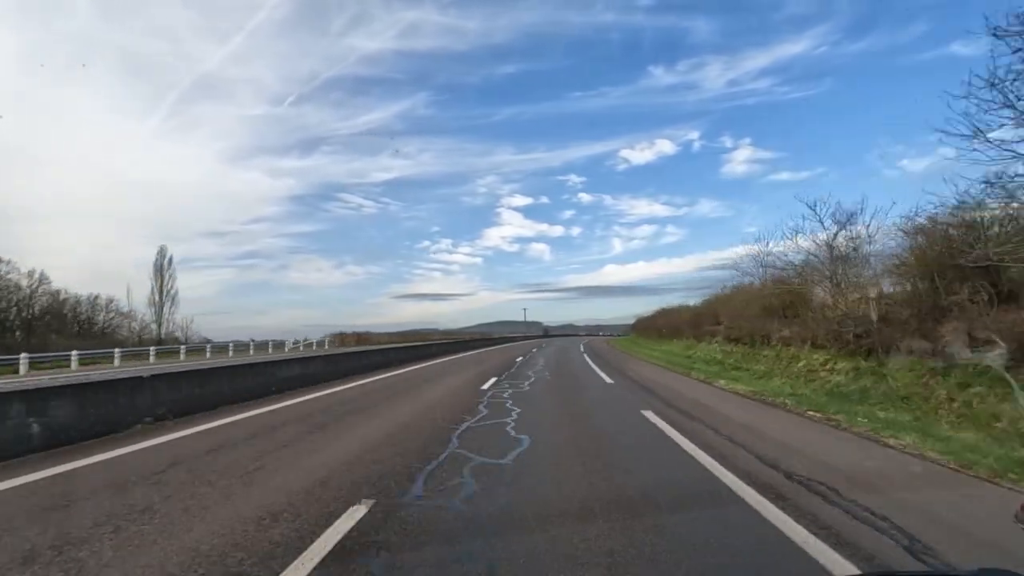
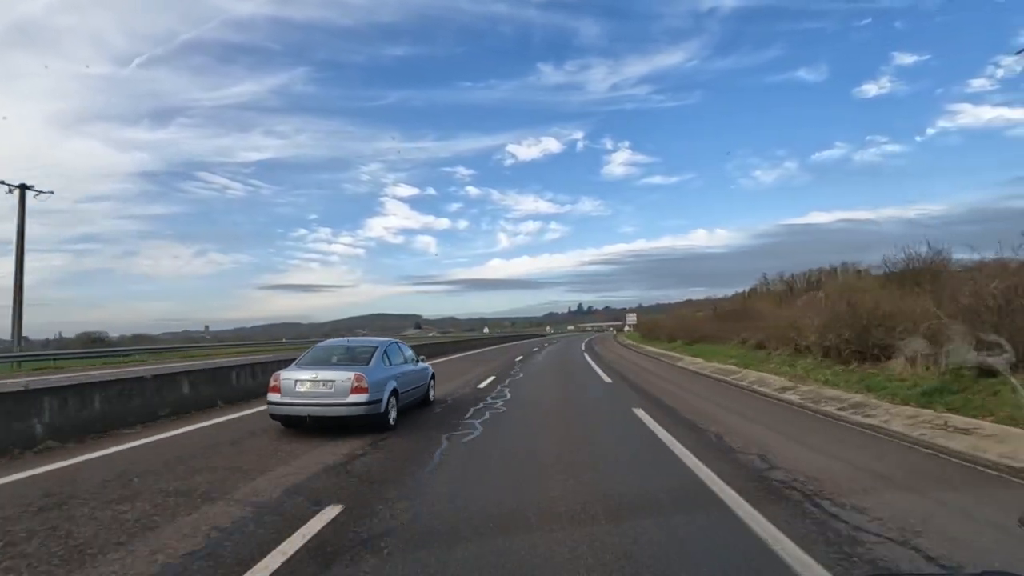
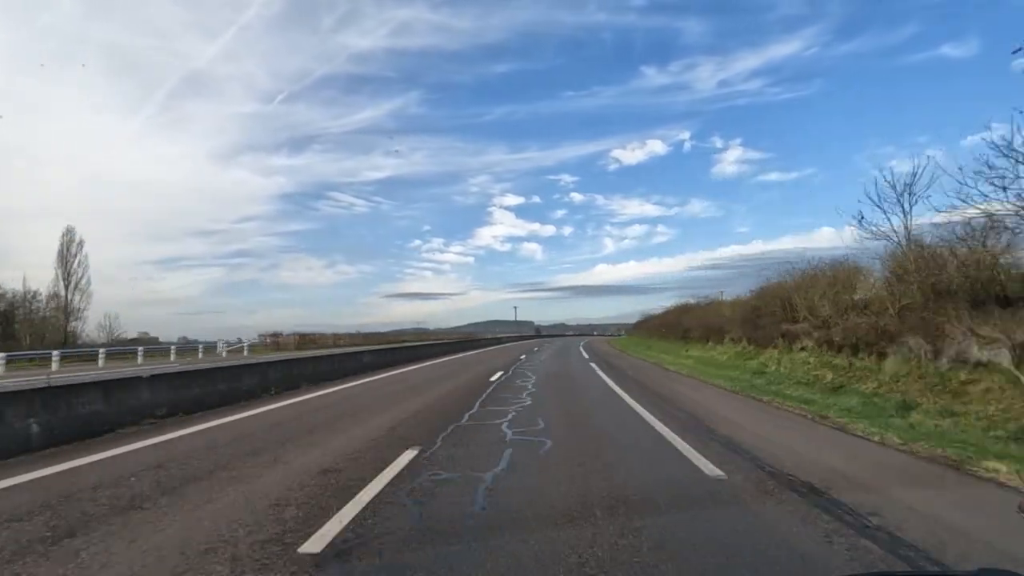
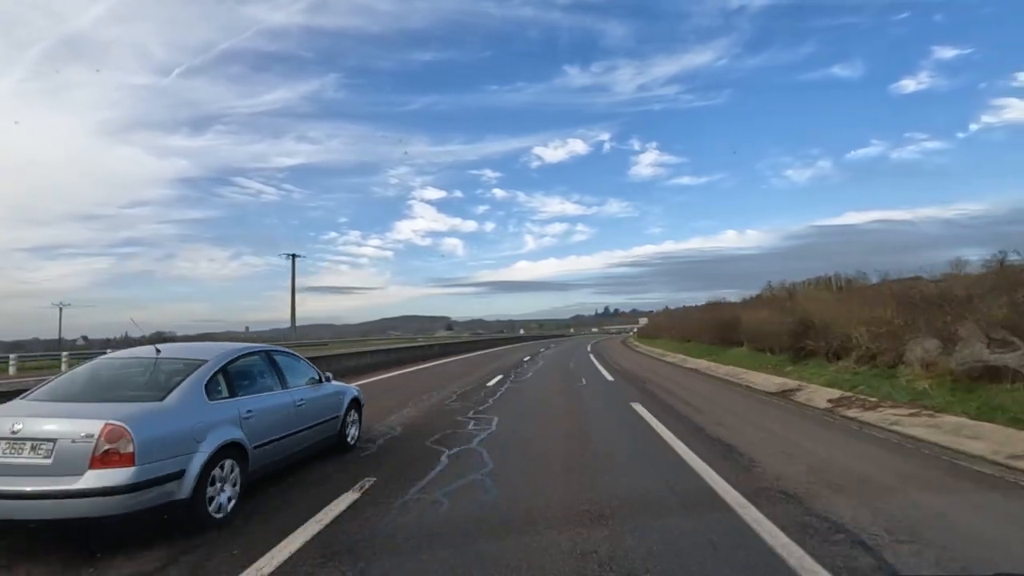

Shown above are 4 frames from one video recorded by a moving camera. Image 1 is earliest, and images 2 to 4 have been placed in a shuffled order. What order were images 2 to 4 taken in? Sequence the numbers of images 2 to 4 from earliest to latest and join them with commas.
3, 4, 2
